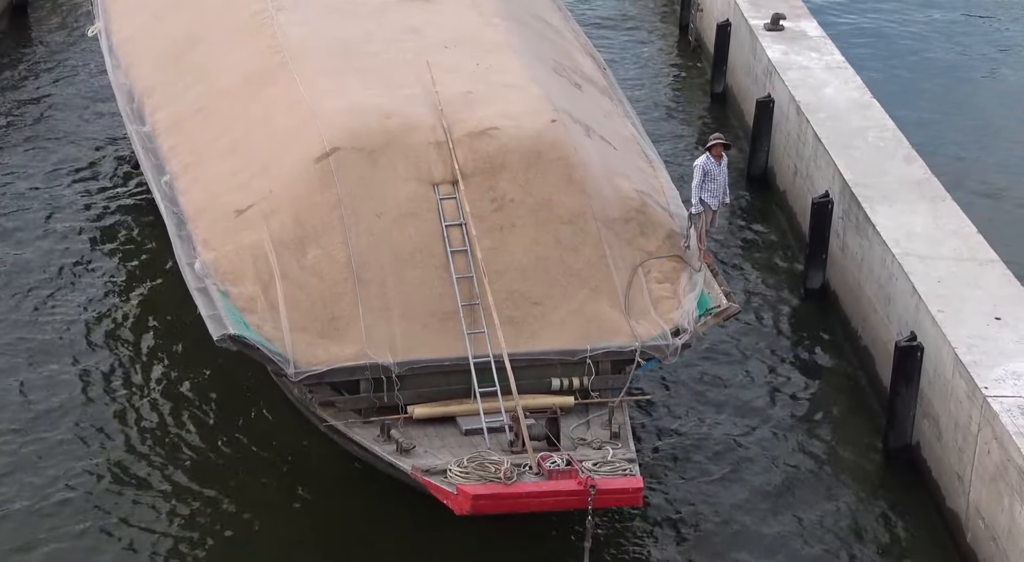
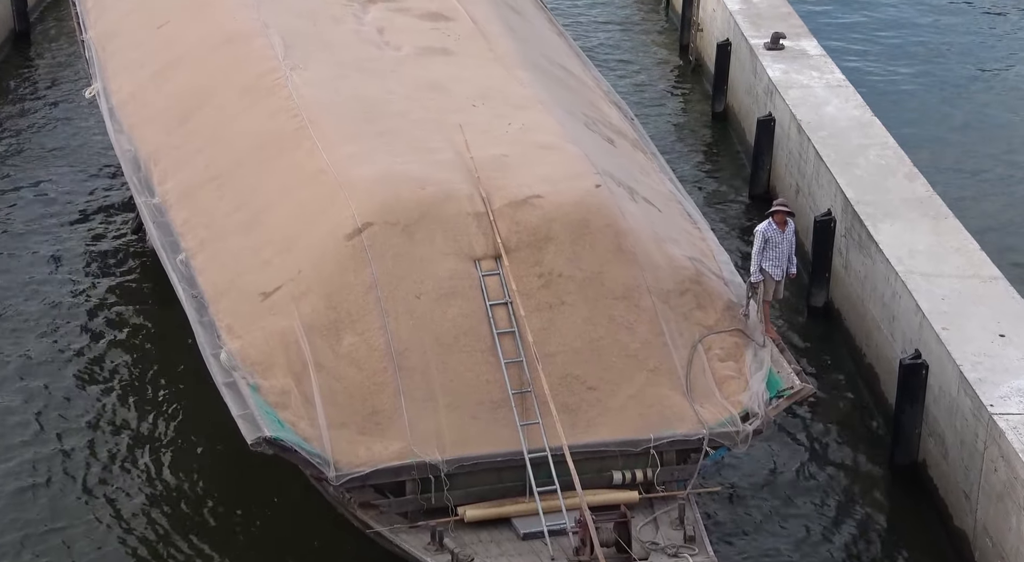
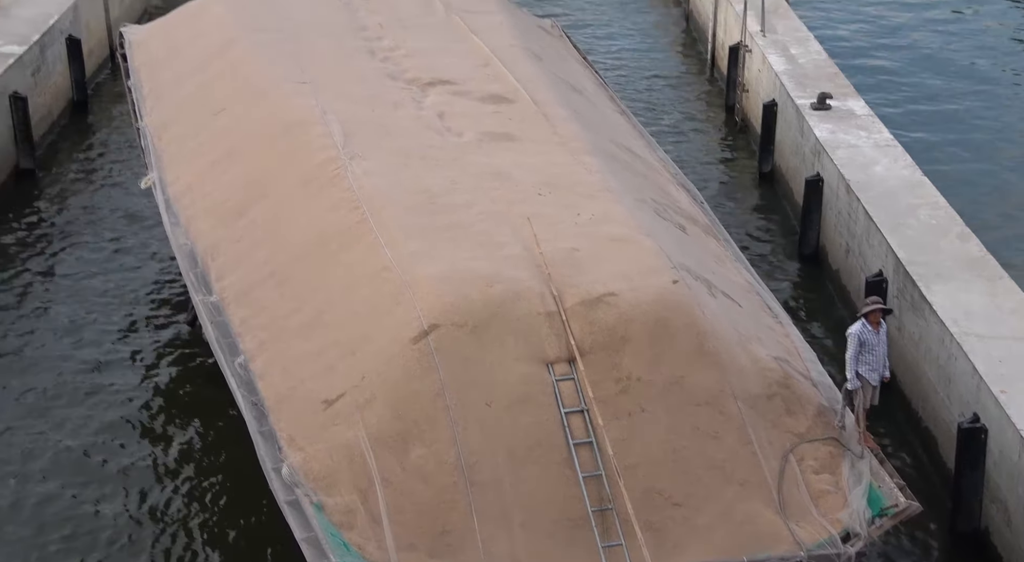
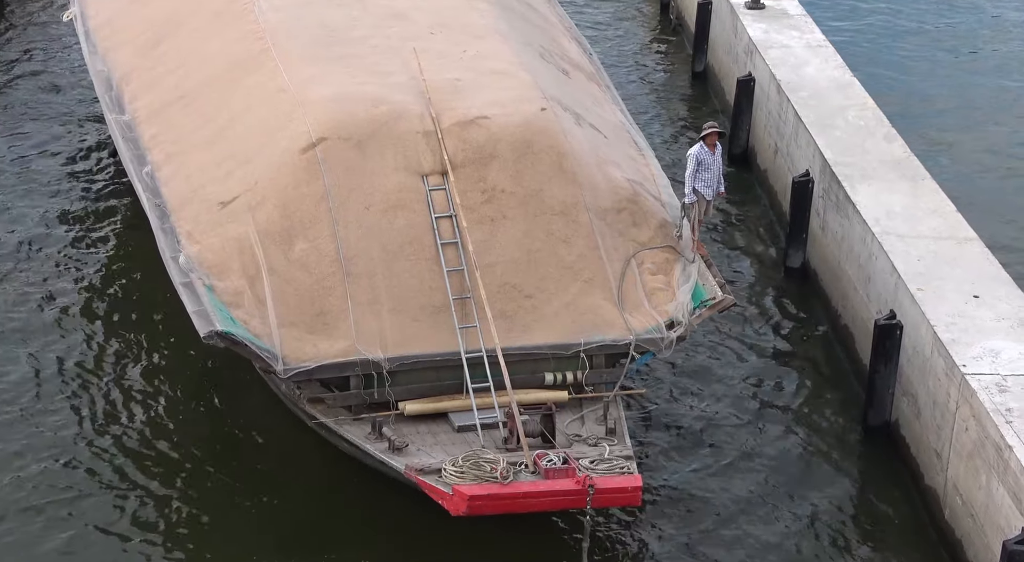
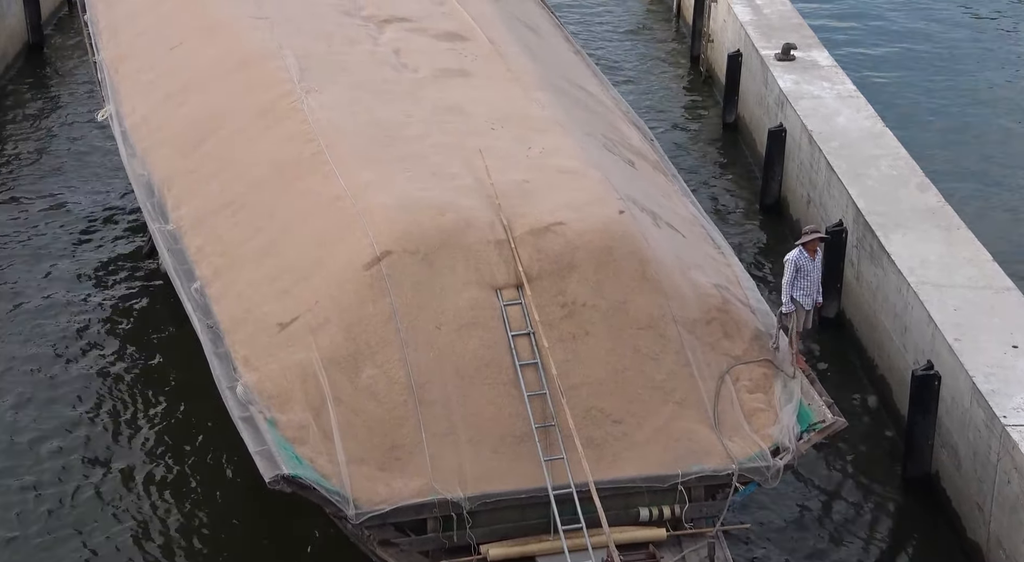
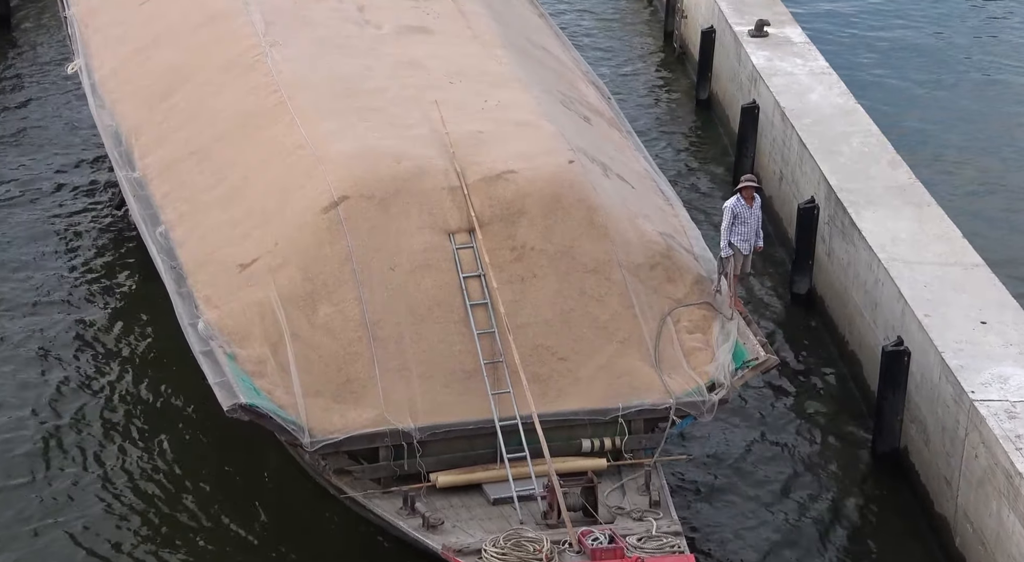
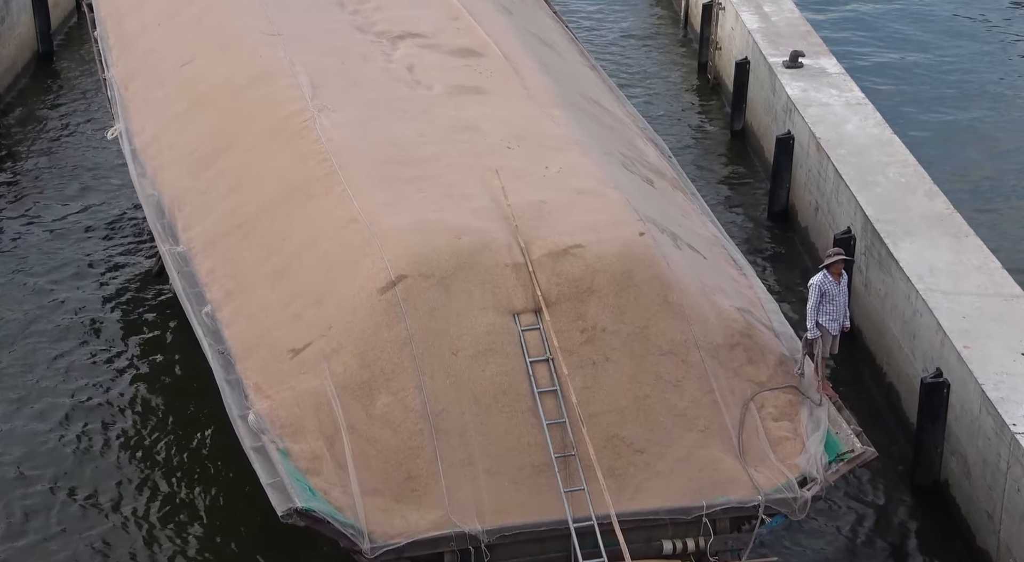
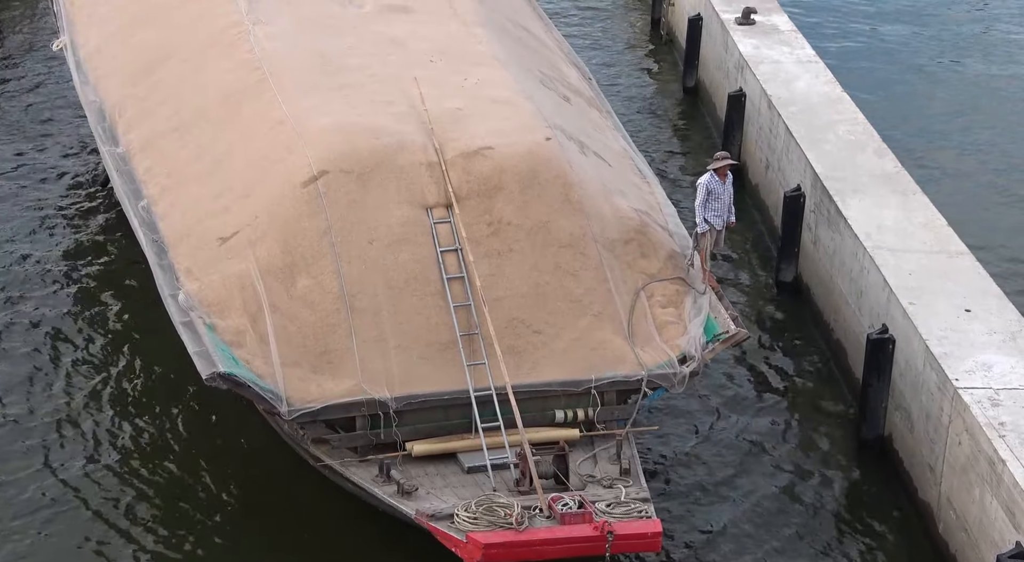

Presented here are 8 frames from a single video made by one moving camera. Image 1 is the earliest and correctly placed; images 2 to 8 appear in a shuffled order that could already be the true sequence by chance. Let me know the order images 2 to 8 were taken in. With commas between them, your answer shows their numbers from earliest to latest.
4, 8, 6, 2, 5, 7, 3
